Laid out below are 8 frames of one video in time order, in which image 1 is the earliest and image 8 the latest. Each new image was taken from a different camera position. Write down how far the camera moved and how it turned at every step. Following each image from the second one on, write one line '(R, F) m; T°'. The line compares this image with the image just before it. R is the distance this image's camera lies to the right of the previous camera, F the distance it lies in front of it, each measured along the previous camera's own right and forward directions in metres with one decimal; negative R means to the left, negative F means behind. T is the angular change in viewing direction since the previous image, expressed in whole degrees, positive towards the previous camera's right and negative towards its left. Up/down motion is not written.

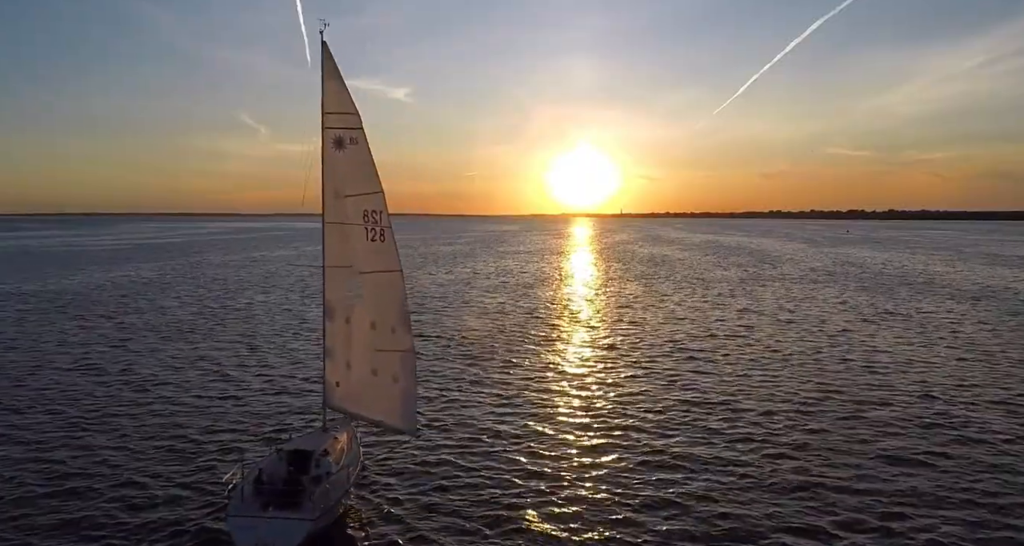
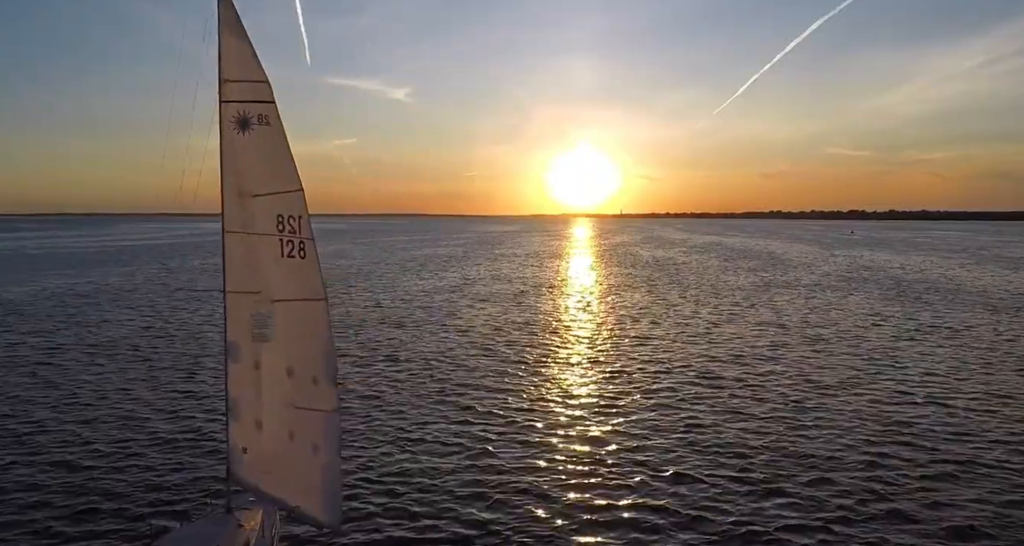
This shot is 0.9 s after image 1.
(+0.4, +3.3) m; 0°
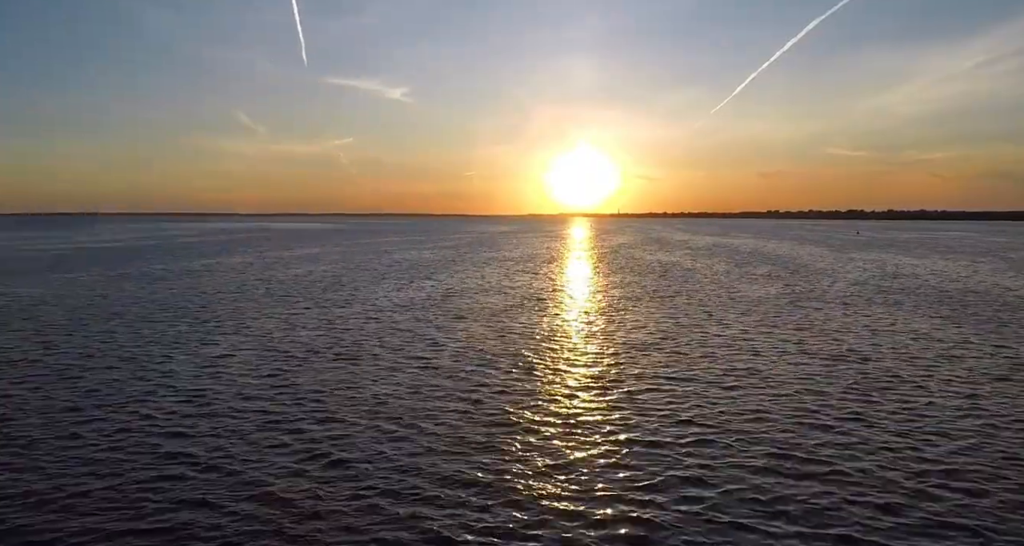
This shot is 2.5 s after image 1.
(+0.7, +5.5) m; 0°
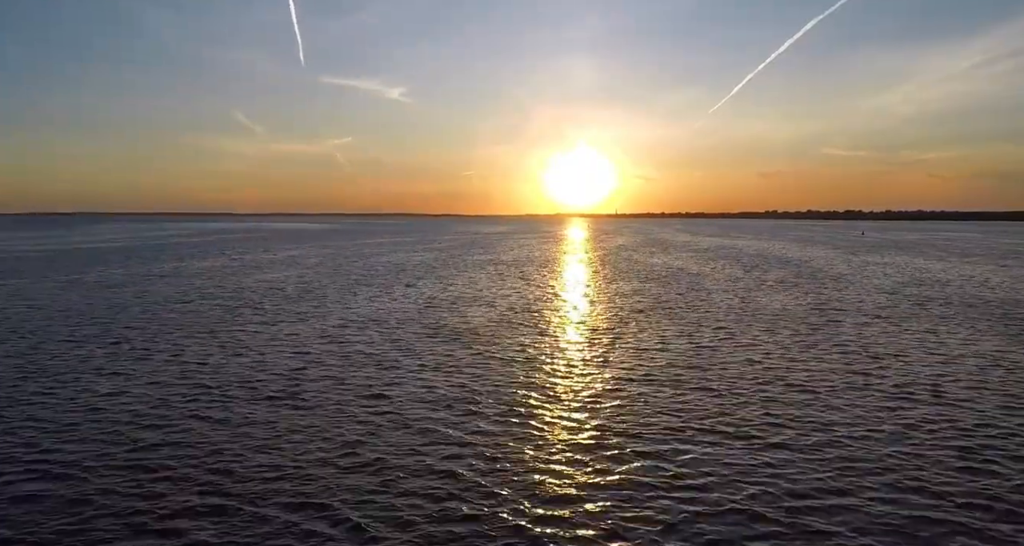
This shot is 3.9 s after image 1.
(+0.6, +4.6) m; 0°
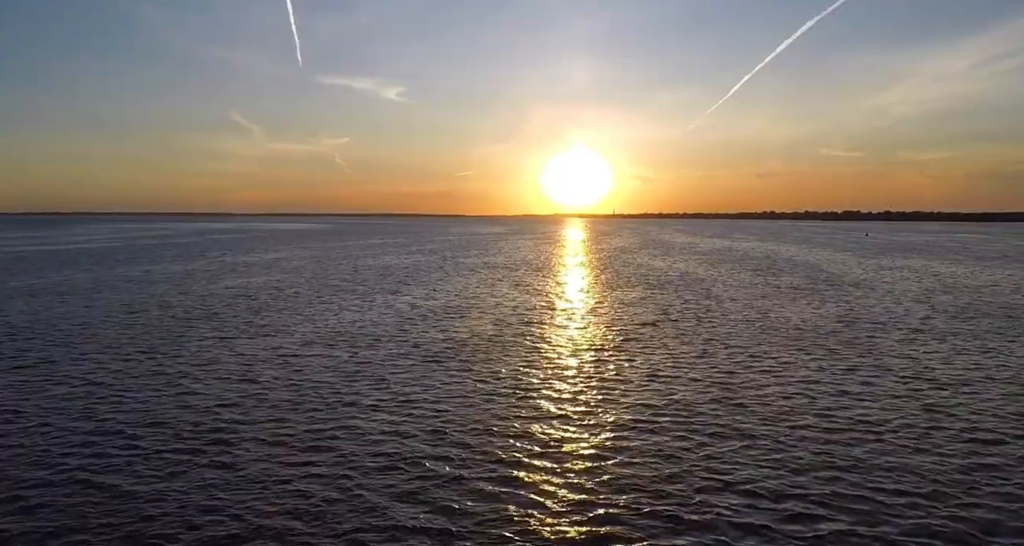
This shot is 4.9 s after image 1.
(+0.3, +4.0) m; 0°
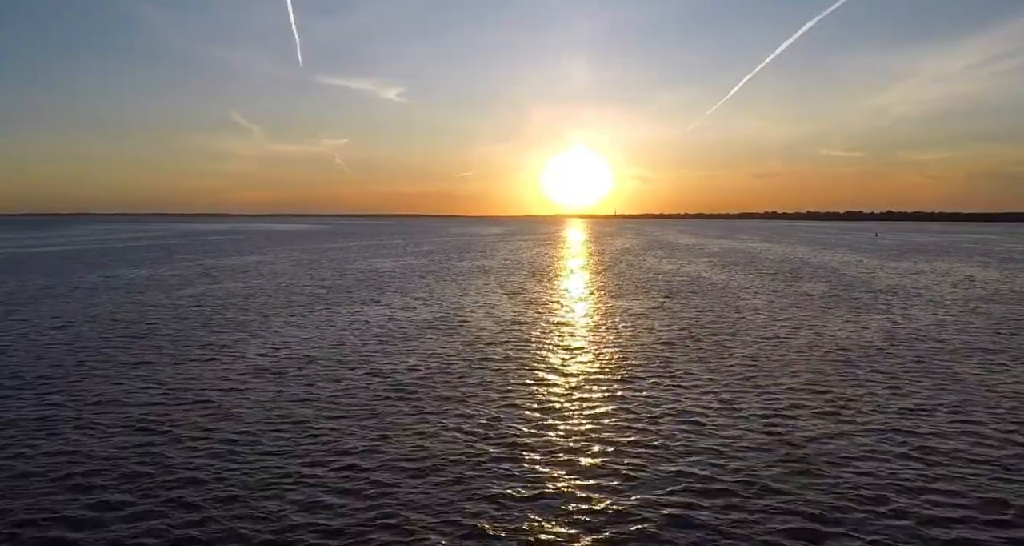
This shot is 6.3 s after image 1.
(+0.2, +4.7) m; 0°
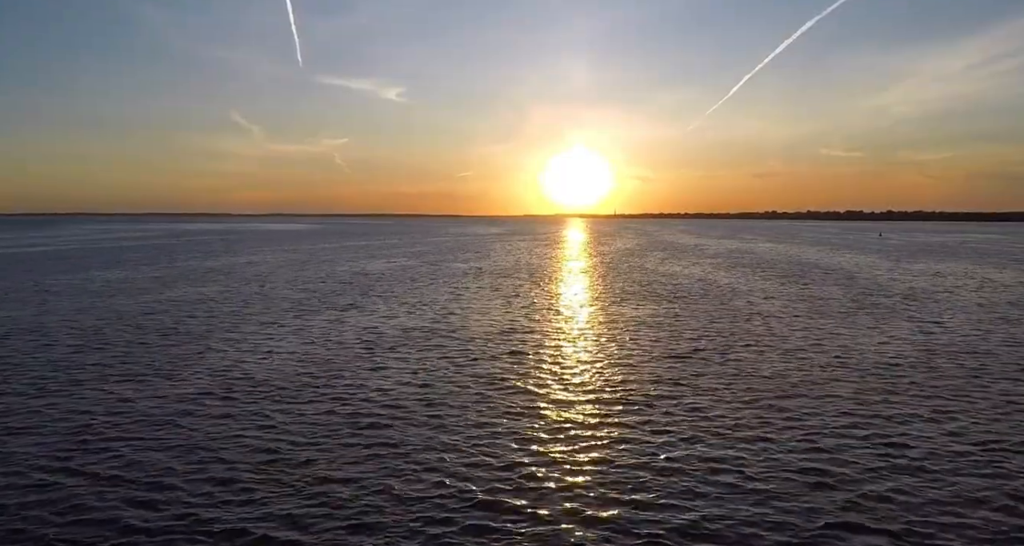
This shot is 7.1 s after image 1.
(+0.2, +2.8) m; 0°
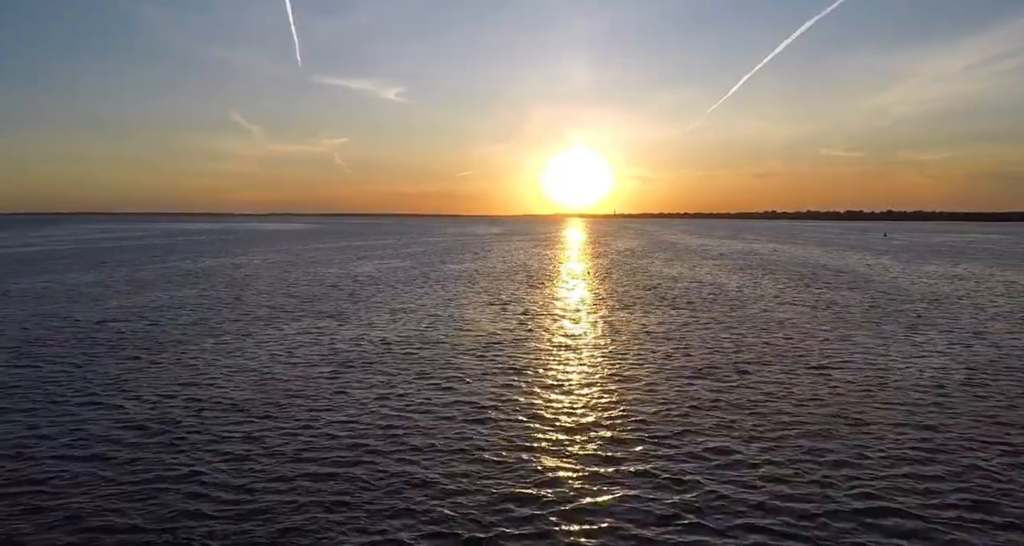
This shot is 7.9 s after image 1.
(+0.2, +2.6) m; 0°
